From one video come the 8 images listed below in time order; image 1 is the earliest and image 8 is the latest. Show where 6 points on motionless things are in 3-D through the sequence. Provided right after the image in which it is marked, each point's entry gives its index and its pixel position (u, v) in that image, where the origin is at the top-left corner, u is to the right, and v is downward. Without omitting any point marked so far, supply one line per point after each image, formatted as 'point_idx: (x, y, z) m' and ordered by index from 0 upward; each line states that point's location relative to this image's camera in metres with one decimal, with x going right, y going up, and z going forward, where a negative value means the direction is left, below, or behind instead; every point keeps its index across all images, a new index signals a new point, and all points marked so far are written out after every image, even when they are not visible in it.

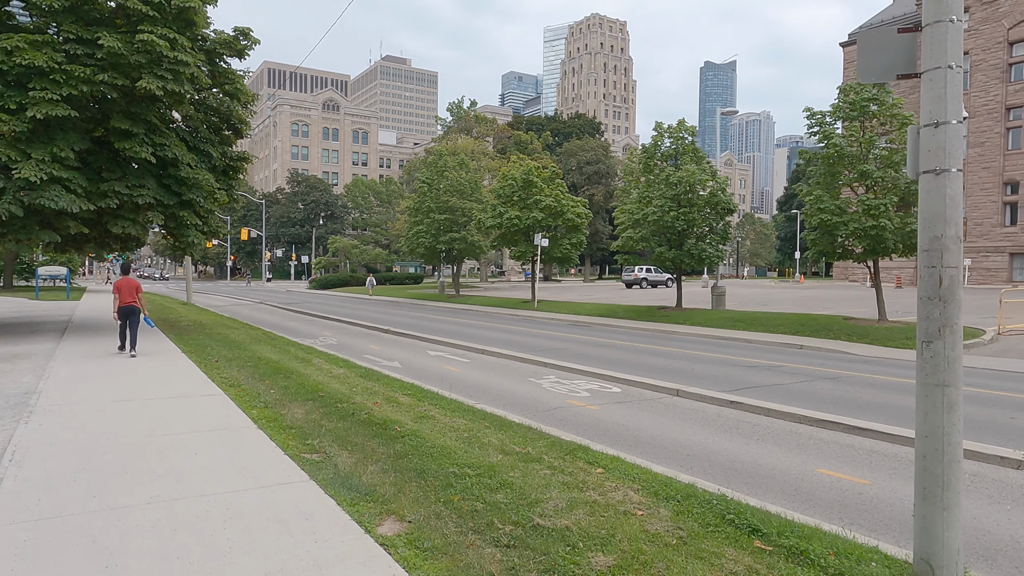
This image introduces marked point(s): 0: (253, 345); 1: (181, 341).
0: (-5.6, -1.2, +14.4) m
1: (-7.5, -1.2, +15.0) m
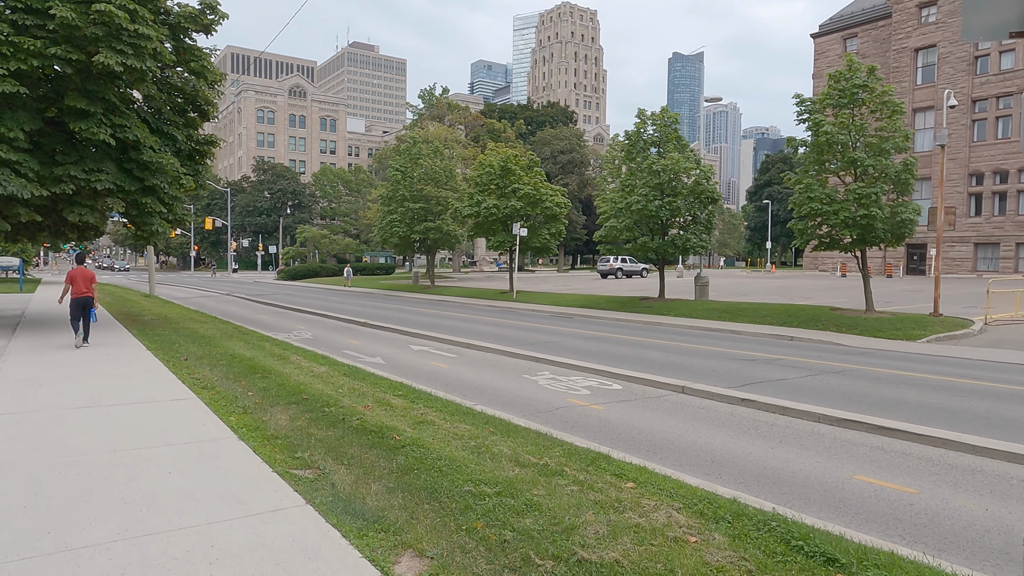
0: (-5.9, -1.1, +13.5) m
1: (-7.8, -1.0, +14.1) m
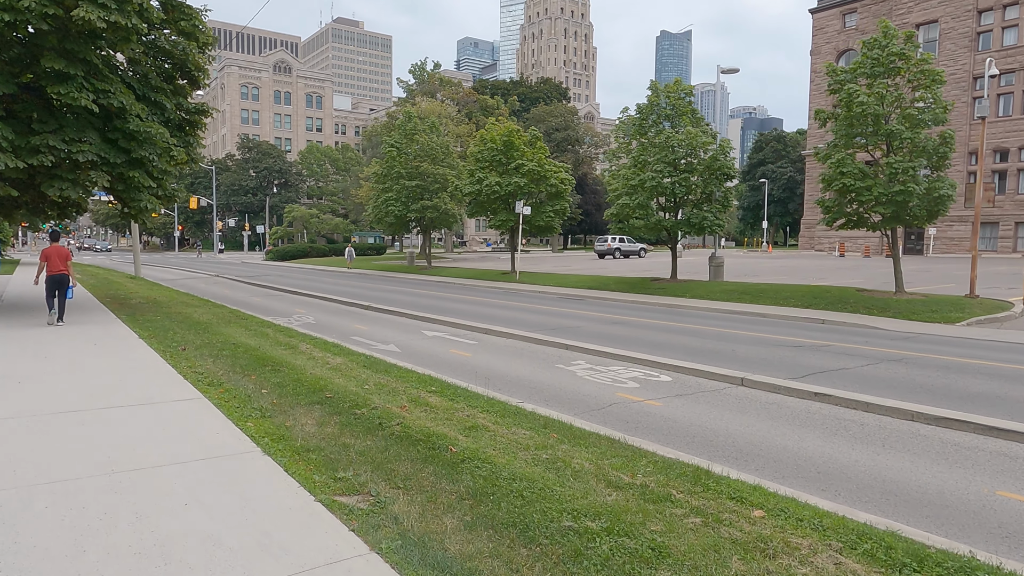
0: (-5.4, -0.7, +12.4) m
1: (-7.3, -0.7, +12.9) m
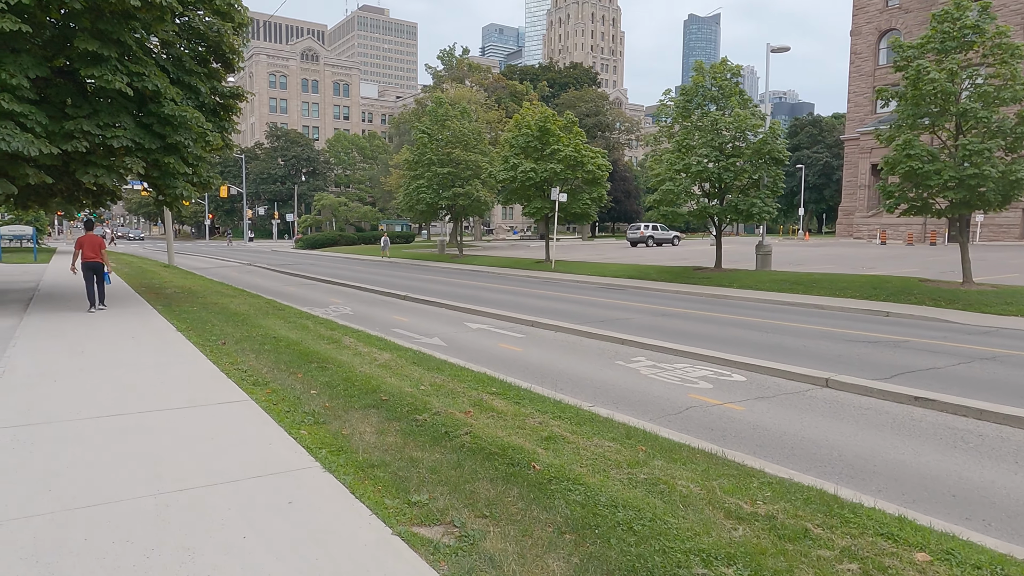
0: (-4.5, -0.6, +11.9) m
1: (-6.4, -0.5, +12.5) m
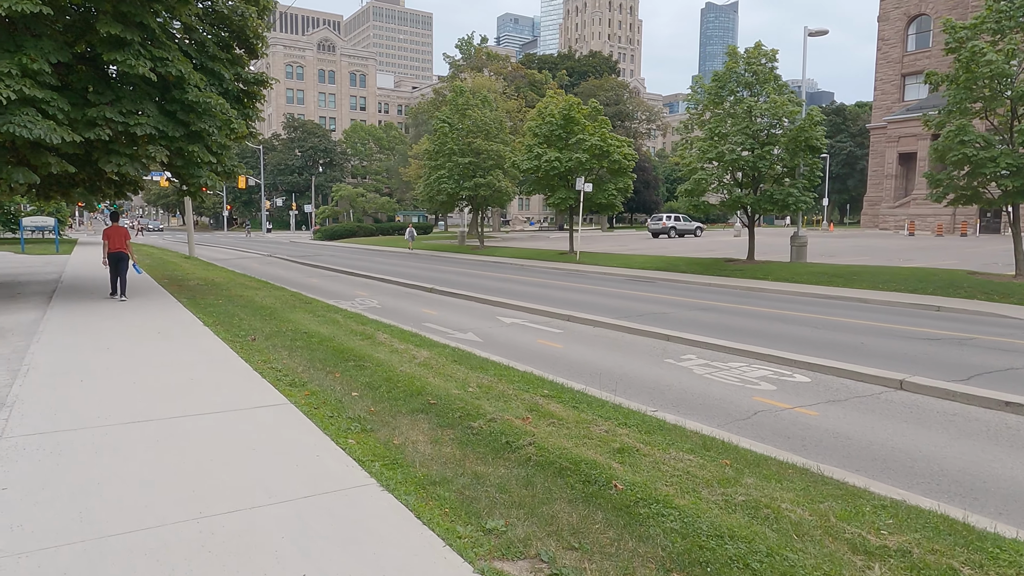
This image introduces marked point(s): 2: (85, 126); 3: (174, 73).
0: (-3.9, -0.4, +11.5) m
1: (-5.8, -0.3, +12.1) m
2: (-7.5, +2.8, +11.6) m
3: (-6.1, +3.9, +12.0) m
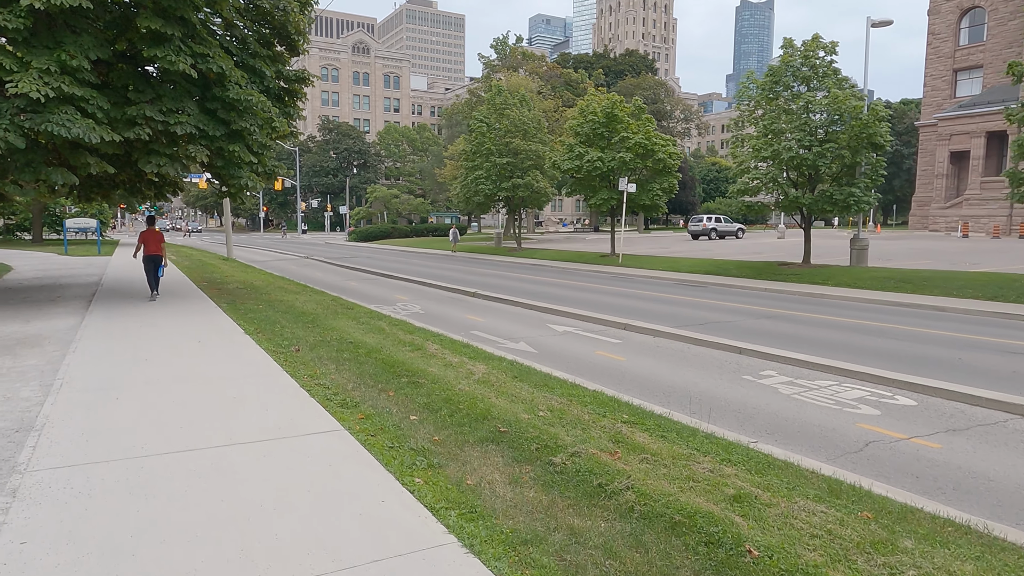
0: (-3.0, -0.5, +11.0) m
1: (-4.8, -0.4, +11.7) m
2: (-6.5, +2.7, +11.2) m
3: (-5.2, +3.8, +11.6) m
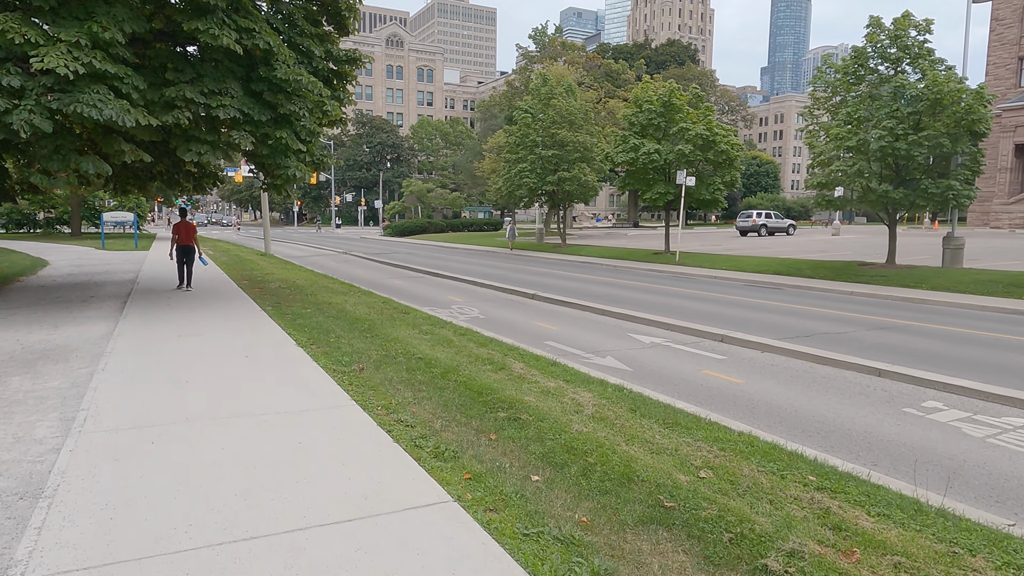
0: (-1.8, -0.6, +9.7) m
1: (-3.6, -0.5, +10.5) m
2: (-5.3, +2.7, +10.0) m
3: (-3.9, +3.8, +10.3) m
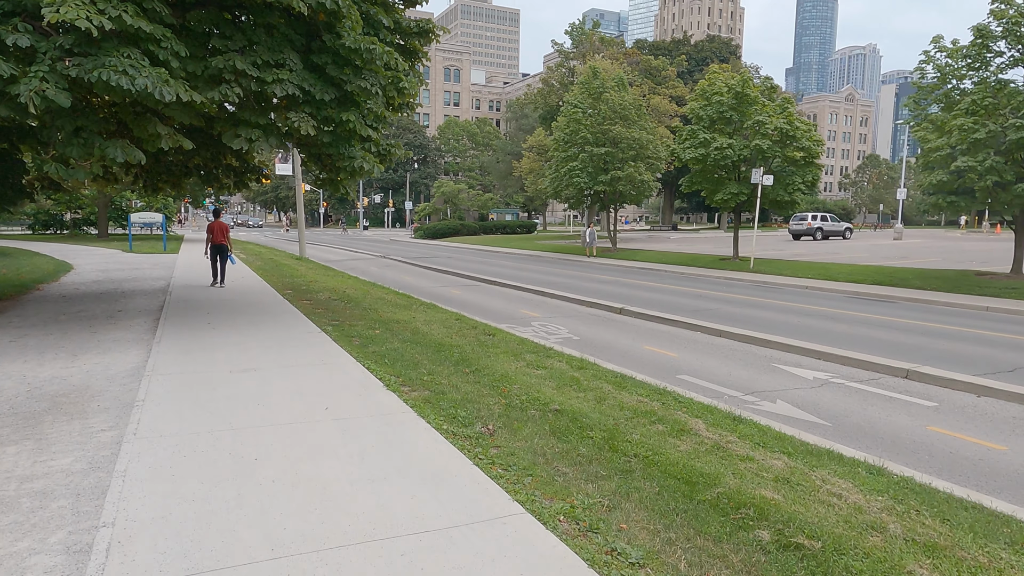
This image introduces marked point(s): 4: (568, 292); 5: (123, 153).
0: (-0.2, -0.8, +7.6) m
1: (-2.0, -0.7, +8.5) m
2: (-3.7, +2.5, +8.1) m
3: (-2.3, +3.5, +8.4) m
4: (+1.4, -0.1, +16.5) m
5: (-4.4, +1.5, +7.5) m
